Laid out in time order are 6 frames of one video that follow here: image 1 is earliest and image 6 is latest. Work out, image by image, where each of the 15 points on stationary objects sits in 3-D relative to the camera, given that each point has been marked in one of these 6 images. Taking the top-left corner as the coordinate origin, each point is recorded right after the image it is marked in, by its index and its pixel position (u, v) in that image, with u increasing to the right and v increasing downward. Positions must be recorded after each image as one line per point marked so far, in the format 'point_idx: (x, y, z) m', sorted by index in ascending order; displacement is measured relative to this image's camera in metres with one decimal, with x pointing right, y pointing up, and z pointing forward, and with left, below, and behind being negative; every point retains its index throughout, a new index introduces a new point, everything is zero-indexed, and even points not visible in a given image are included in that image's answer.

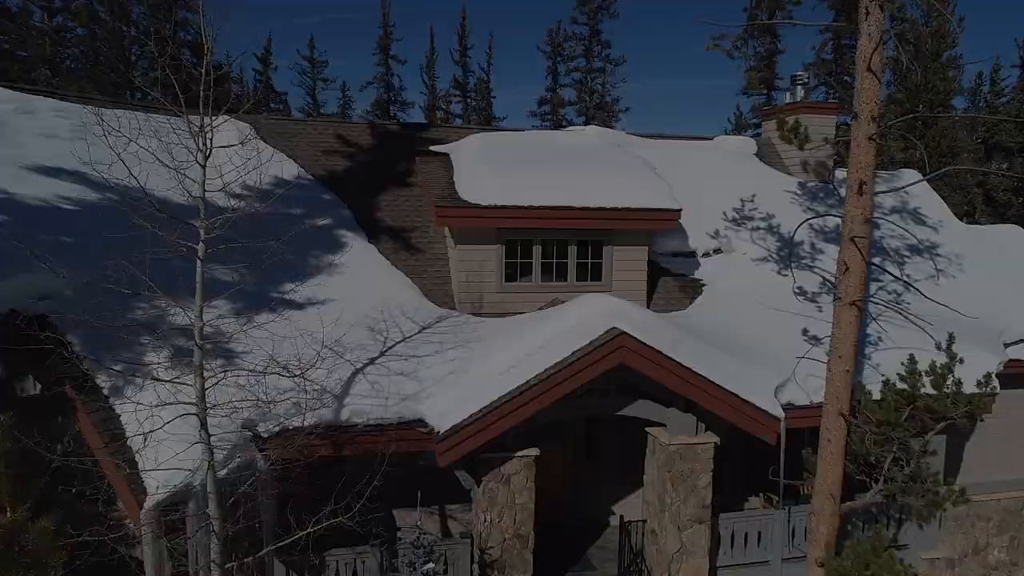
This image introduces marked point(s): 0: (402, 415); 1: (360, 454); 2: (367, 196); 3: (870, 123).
0: (-1.3, -1.5, +8.8) m
1: (-1.7, -1.9, +8.2) m
2: (-2.5, +1.6, +13.1) m
3: (+3.2, +1.5, +6.6) m
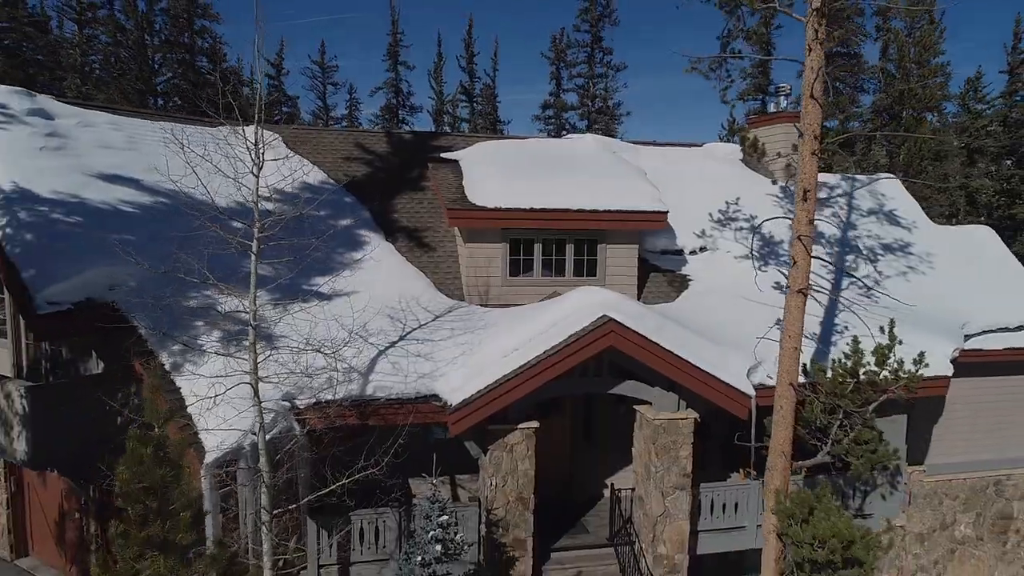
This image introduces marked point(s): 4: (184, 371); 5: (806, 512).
0: (-1.2, -1.4, +10.1) m
1: (-1.7, -1.8, +9.5) m
2: (-2.5, +1.8, +14.5) m
3: (+3.2, +1.6, +7.9) m
4: (-4.0, -1.0, +8.8) m
5: (+3.1, -2.4, +7.8) m
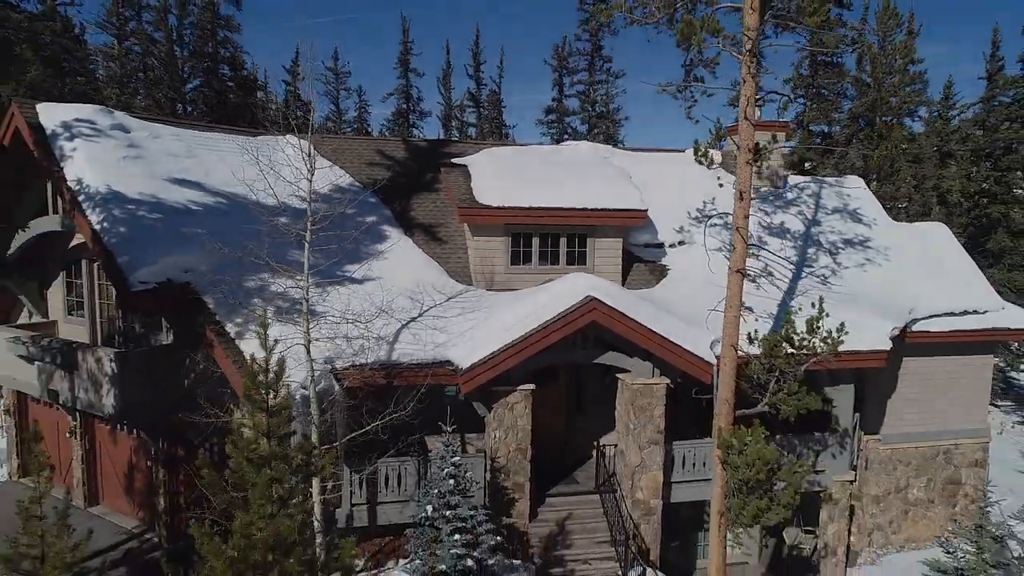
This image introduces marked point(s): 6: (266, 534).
0: (-1.2, -1.1, +12.3) m
1: (-1.7, -1.5, +11.7) m
2: (-2.4, +2.0, +16.6) m
3: (+3.2, +1.8, +10.0) m
4: (-4.0, -0.7, +10.9) m
5: (+3.1, -2.1, +9.9) m
6: (-2.2, -2.2, +6.7) m
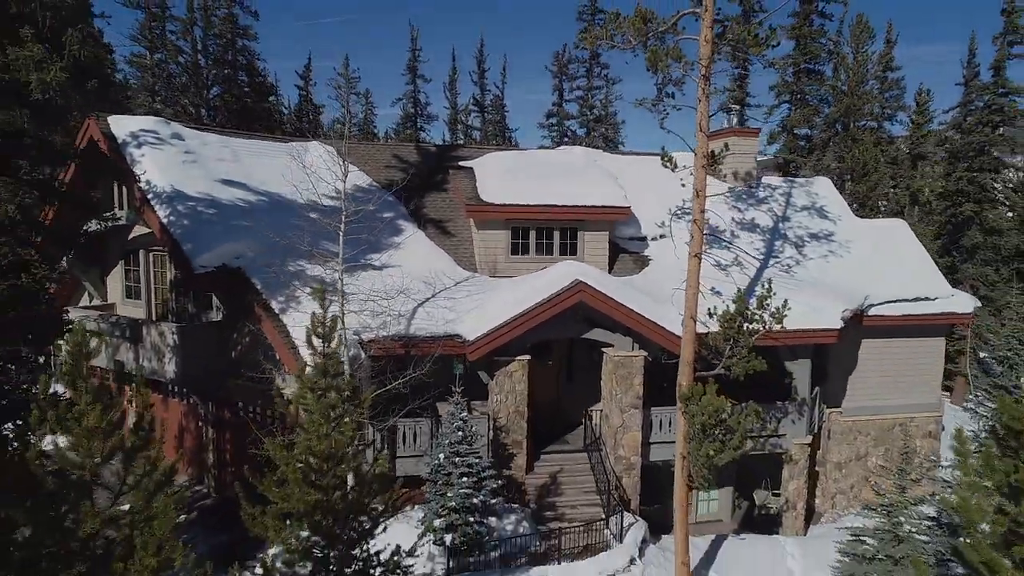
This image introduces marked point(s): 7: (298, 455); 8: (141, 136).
0: (-1.3, -0.8, +14.5) m
1: (-1.7, -1.2, +14.0) m
2: (-2.4, +2.3, +18.9) m
3: (+3.2, +2.2, +12.2) m
4: (-4.0, -0.4, +13.2) m
5: (+3.1, -1.8, +12.1) m
6: (-2.3, -1.9, +9.0) m
7: (-2.6, -2.0, +9.0) m
8: (-7.7, +3.2, +15.3) m
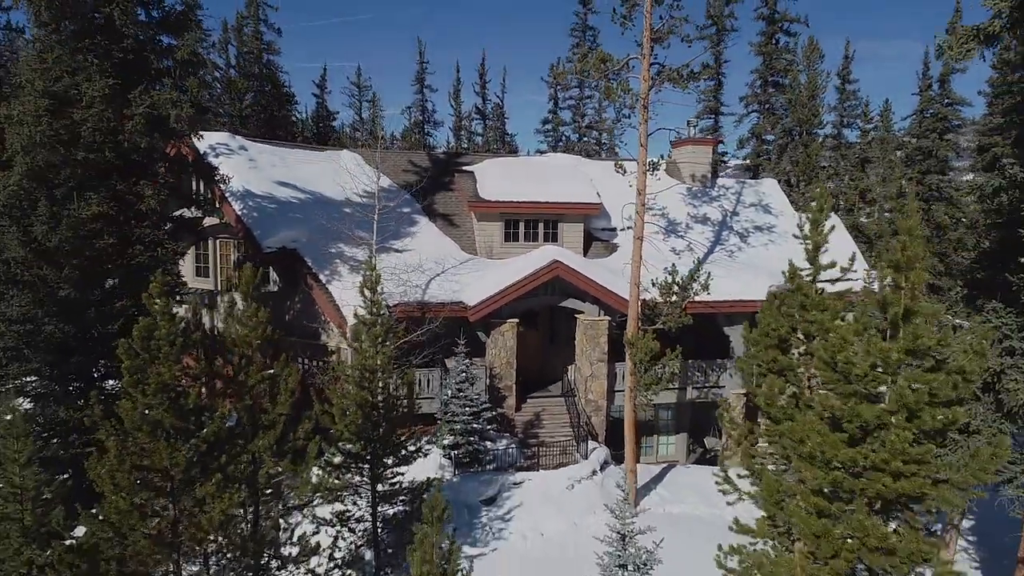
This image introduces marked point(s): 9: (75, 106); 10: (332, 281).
0: (-1.5, -0.2, +18.8) m
1: (-1.9, -0.6, +18.3) m
2: (-2.6, +2.9, +23.2) m
3: (+2.9, +2.7, +16.5) m
4: (-4.2, +0.2, +17.5) m
5: (+2.8, -1.2, +16.4) m
6: (-2.5, -1.3, +13.3) m
7: (-2.9, -1.5, +13.3) m
8: (-7.9, +3.7, +19.7) m
9: (-8.0, +3.3, +13.4) m
10: (-4.2, +0.1, +17.5) m
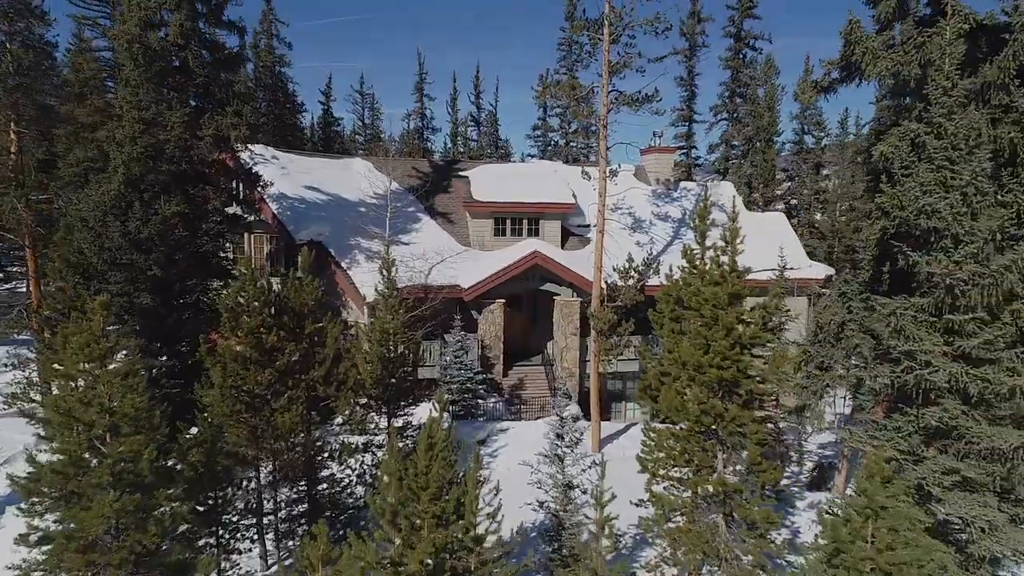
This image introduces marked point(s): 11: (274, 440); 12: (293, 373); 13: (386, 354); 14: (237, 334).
0: (-1.9, +0.2, +22.8) m
1: (-2.3, -0.2, +22.3) m
2: (-3.0, +3.4, +27.2) m
3: (+2.6, +3.2, +20.5) m
4: (-4.6, +0.6, +21.5) m
5: (+2.5, -0.8, +20.4) m
6: (-2.9, -0.9, +17.3) m
7: (-3.2, -1.0, +17.3) m
8: (-8.3, +4.2, +23.6) m
9: (-8.3, +3.8, +17.4) m
10: (-4.6, +0.6, +21.5) m
11: (-4.2, -2.7, +13.1) m
12: (-4.1, -1.6, +13.7) m
13: (-3.0, -1.5, +17.2) m
14: (-4.9, -0.8, +13.0) m
